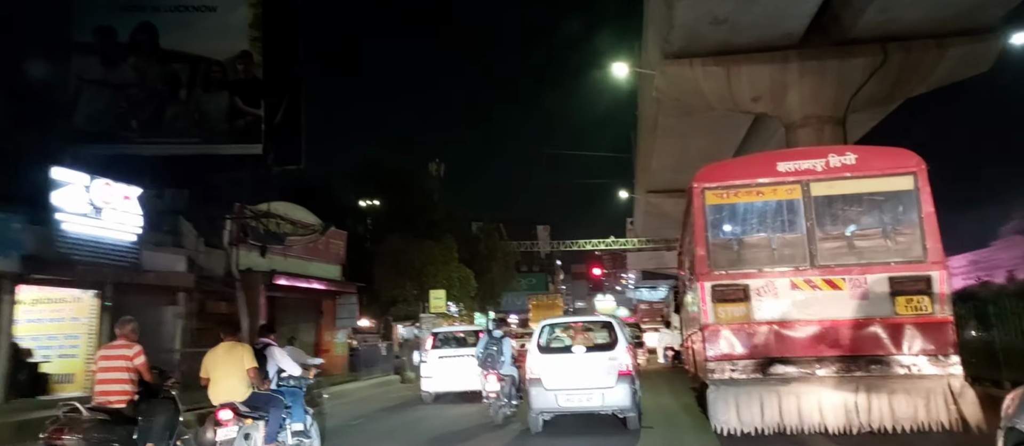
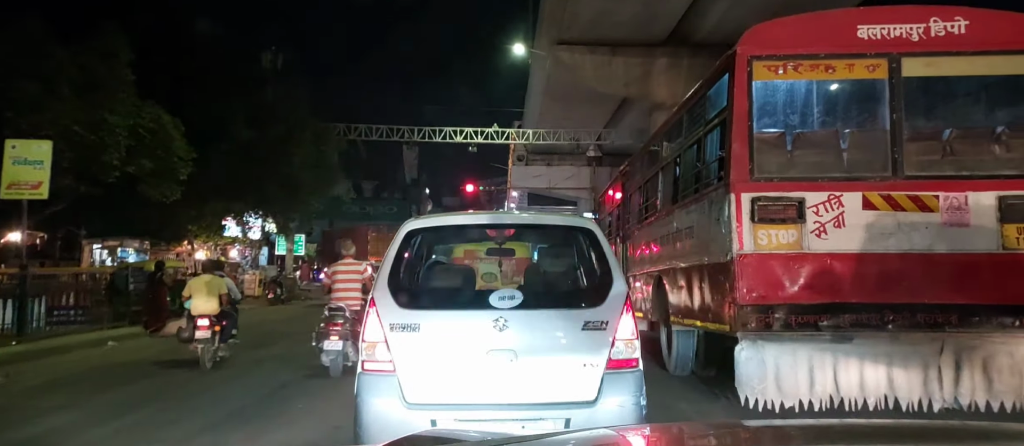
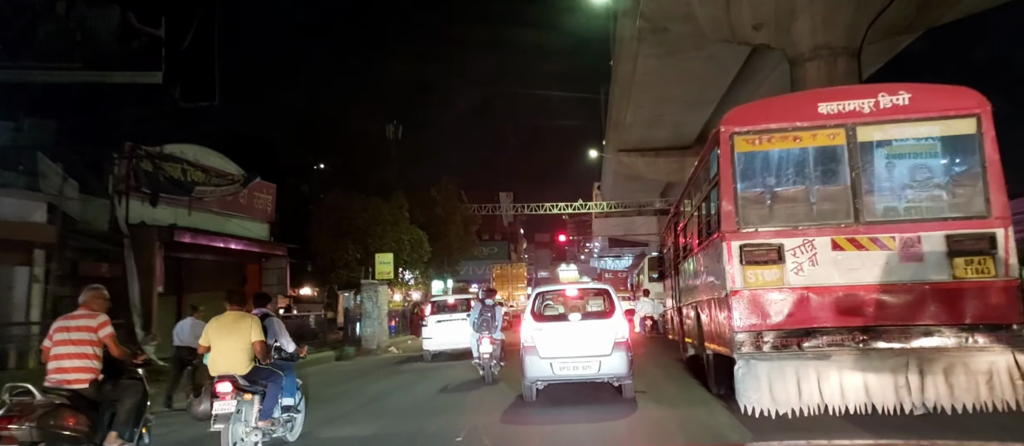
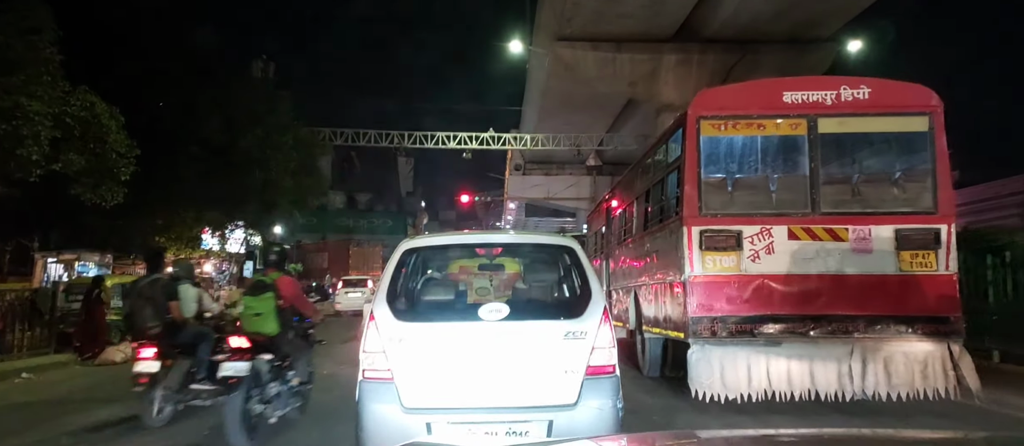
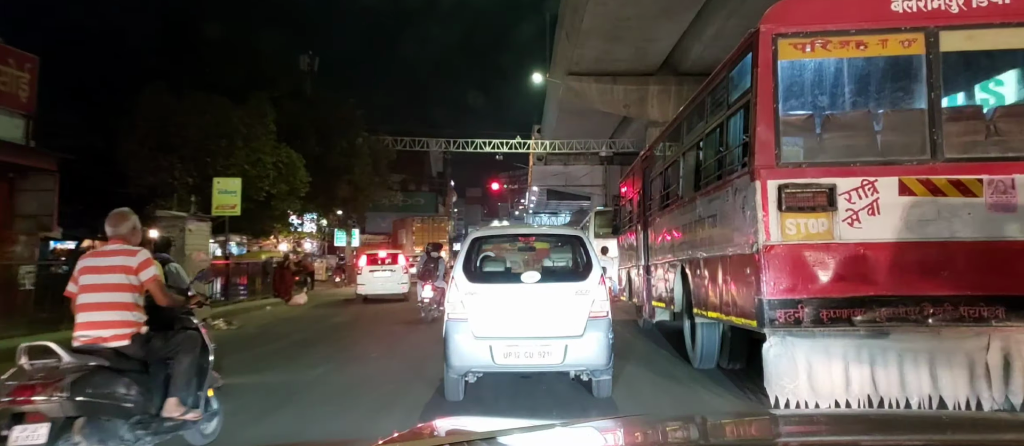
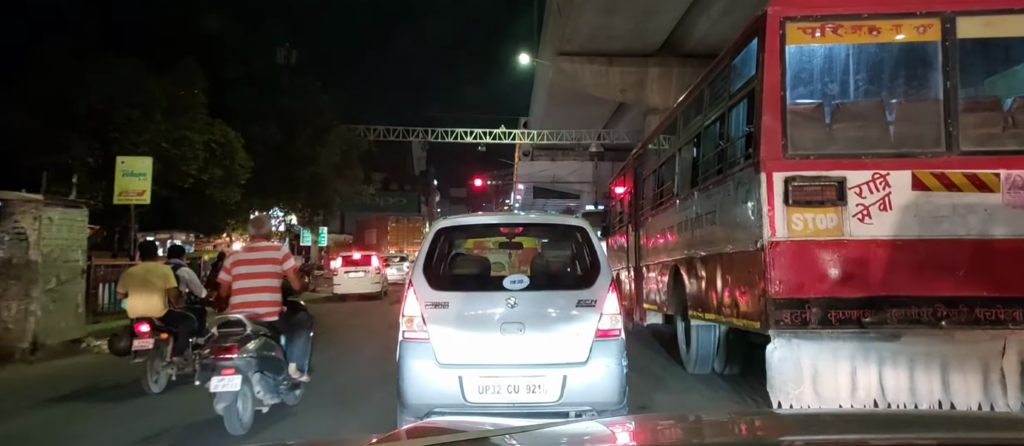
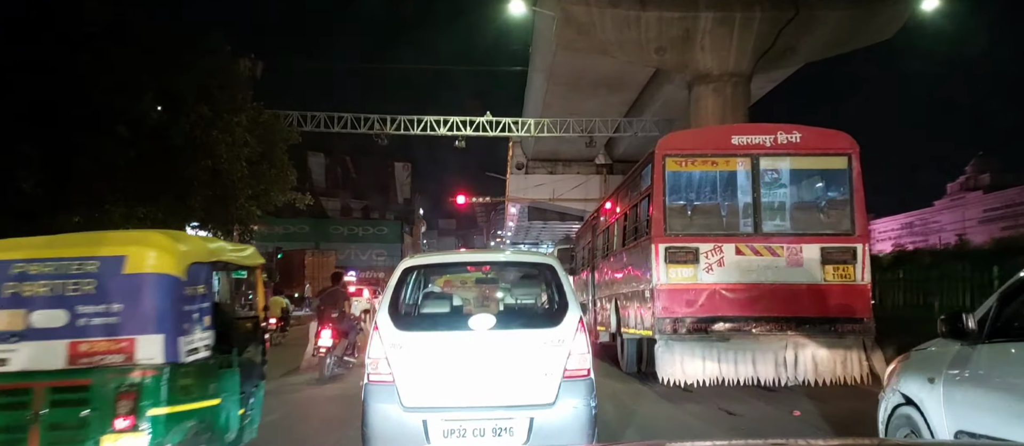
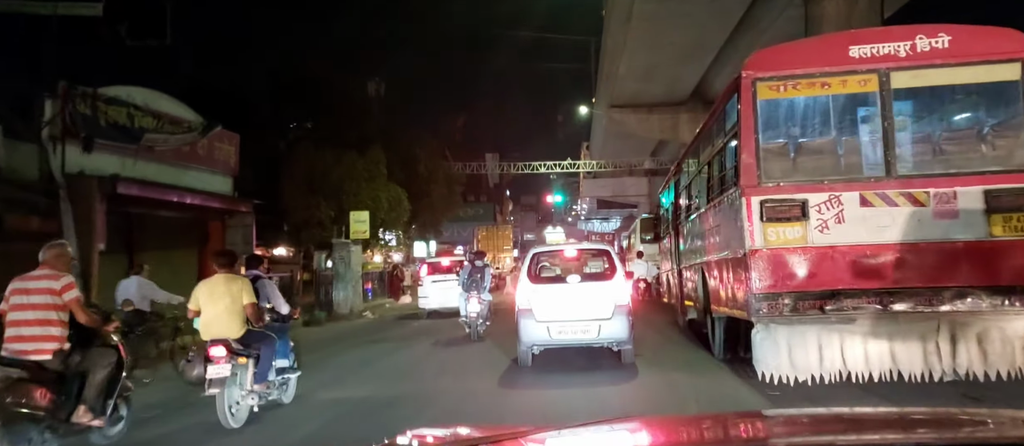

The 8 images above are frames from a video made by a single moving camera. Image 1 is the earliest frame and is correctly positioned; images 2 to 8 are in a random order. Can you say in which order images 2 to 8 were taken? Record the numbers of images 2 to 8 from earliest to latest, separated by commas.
3, 8, 5, 6, 2, 4, 7
